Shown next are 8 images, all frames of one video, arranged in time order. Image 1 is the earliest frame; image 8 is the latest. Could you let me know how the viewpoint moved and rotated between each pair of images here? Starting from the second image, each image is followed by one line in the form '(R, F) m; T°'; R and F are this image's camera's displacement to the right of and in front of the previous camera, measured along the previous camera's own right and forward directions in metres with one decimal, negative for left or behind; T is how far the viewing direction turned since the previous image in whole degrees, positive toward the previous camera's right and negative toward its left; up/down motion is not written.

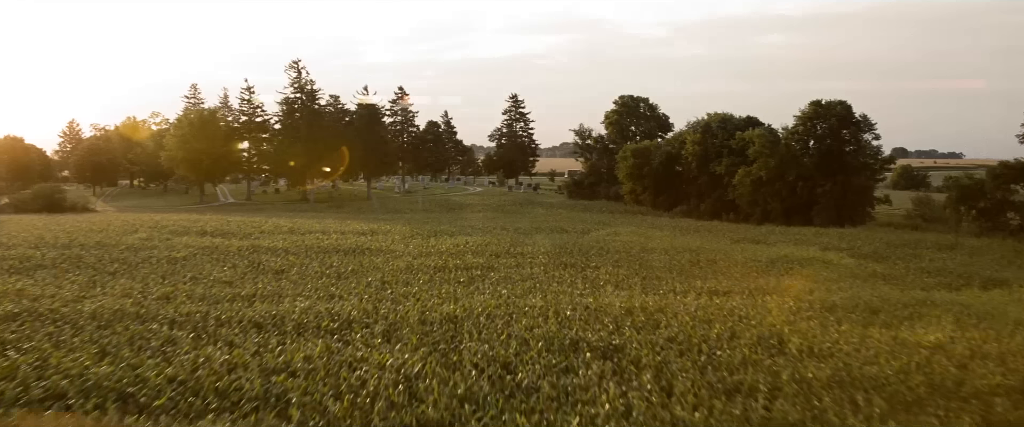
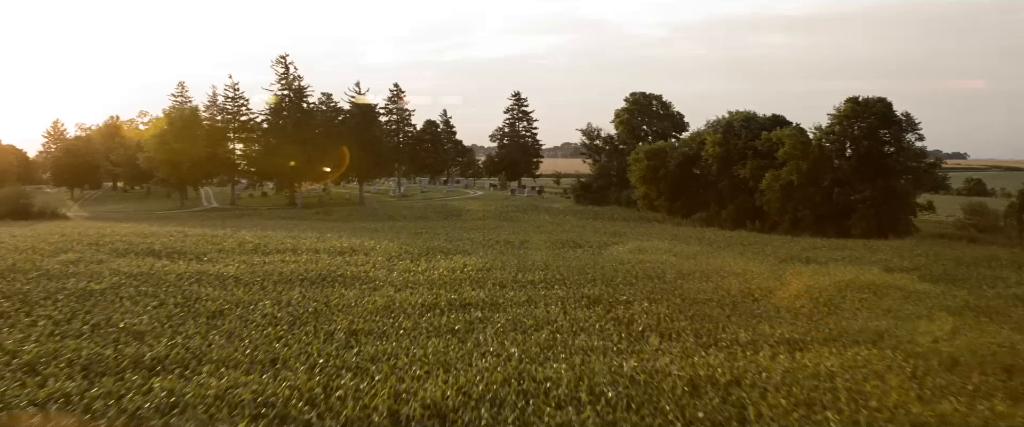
(-0.1, +3.5) m; 0°
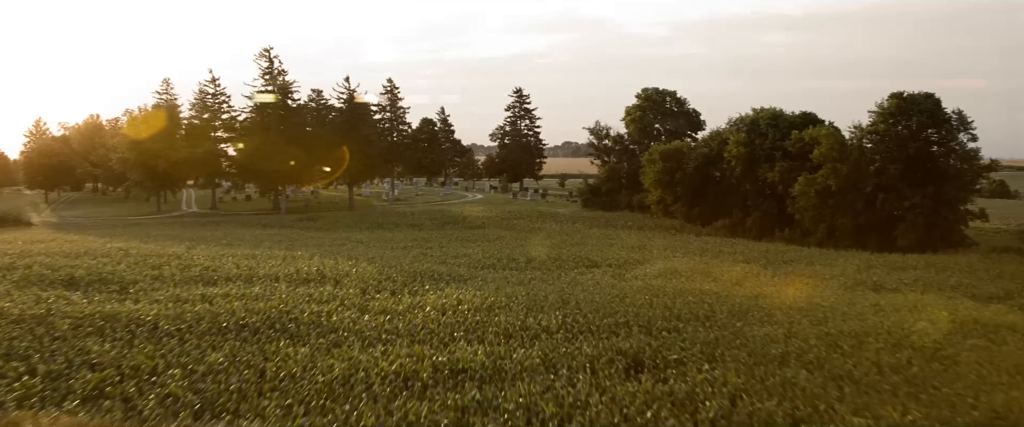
(-0.1, +3.5) m; 0°
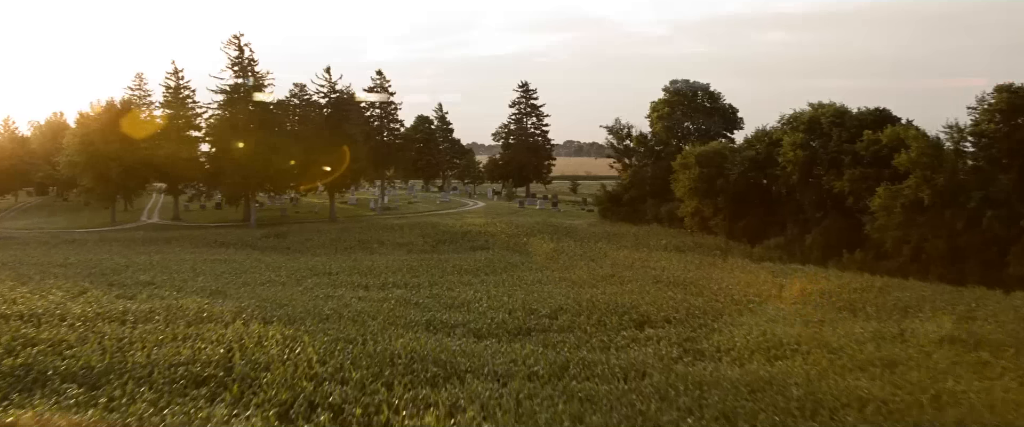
(-0.2, +5.8) m; 0°
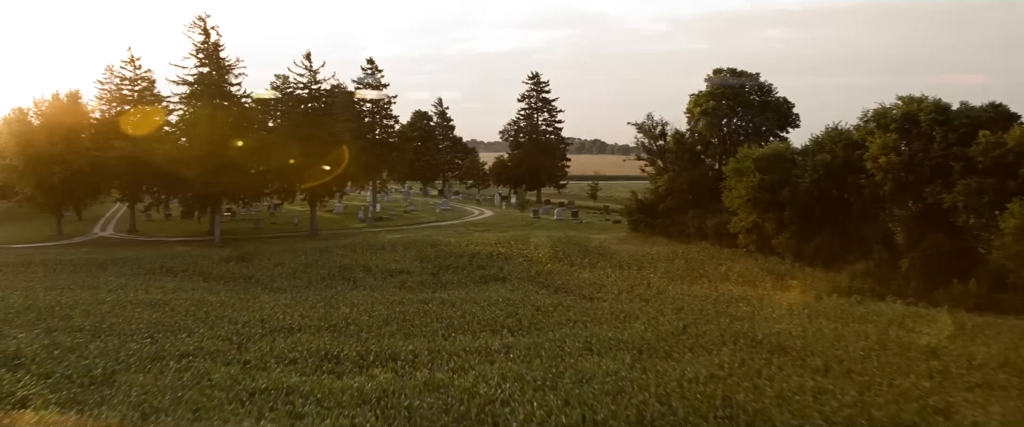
(-0.5, +5.6) m; 0°
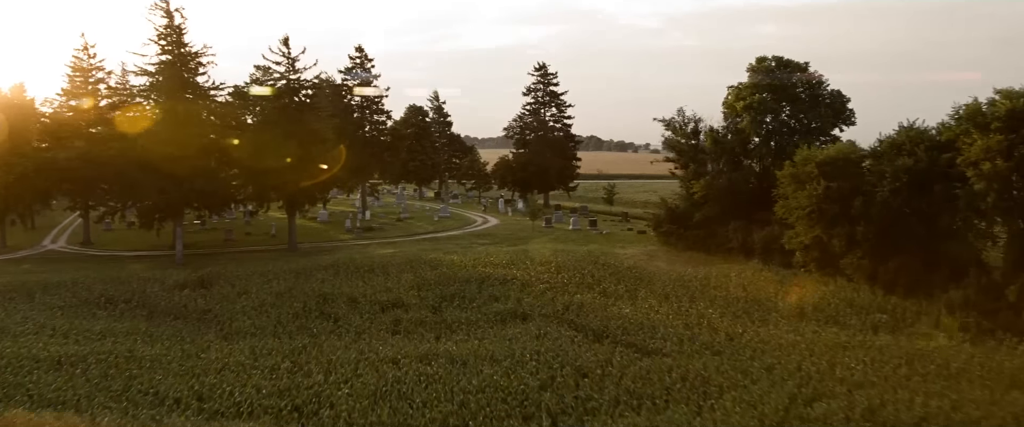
(-0.5, +4.2) m; 0°
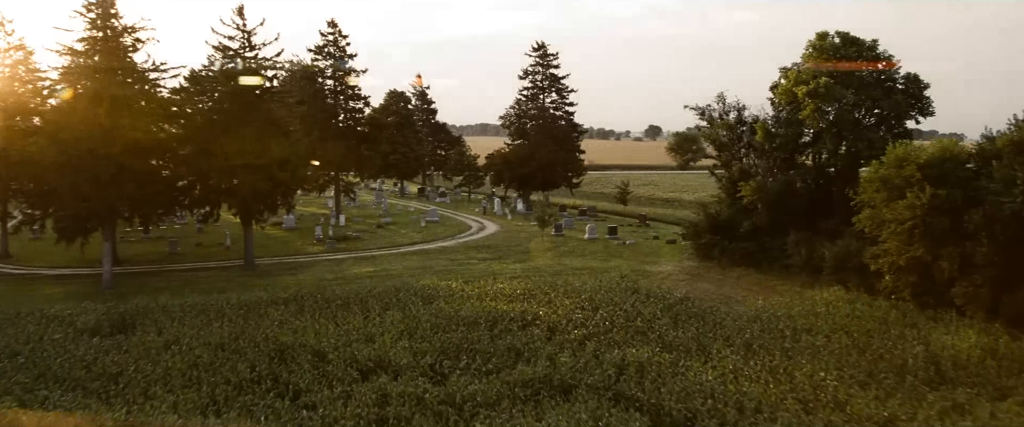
(-0.6, +4.8) m; +1°
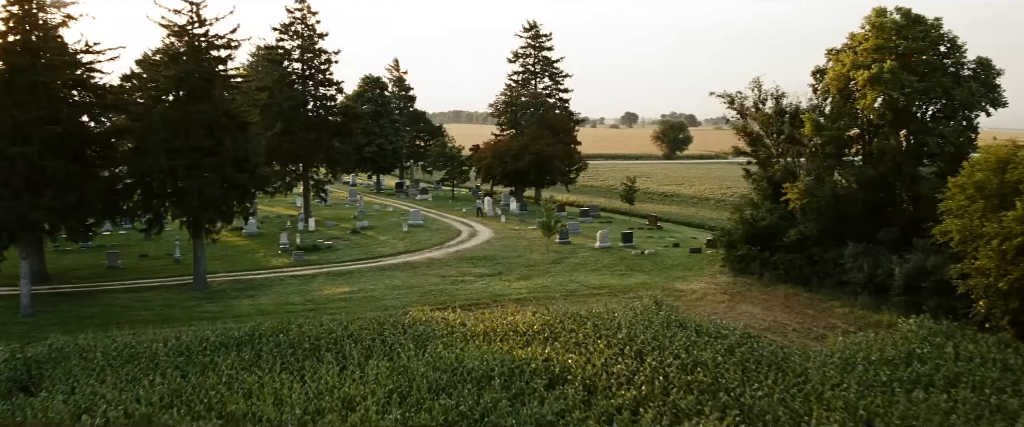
(-0.5, +3.4) m; +2°
